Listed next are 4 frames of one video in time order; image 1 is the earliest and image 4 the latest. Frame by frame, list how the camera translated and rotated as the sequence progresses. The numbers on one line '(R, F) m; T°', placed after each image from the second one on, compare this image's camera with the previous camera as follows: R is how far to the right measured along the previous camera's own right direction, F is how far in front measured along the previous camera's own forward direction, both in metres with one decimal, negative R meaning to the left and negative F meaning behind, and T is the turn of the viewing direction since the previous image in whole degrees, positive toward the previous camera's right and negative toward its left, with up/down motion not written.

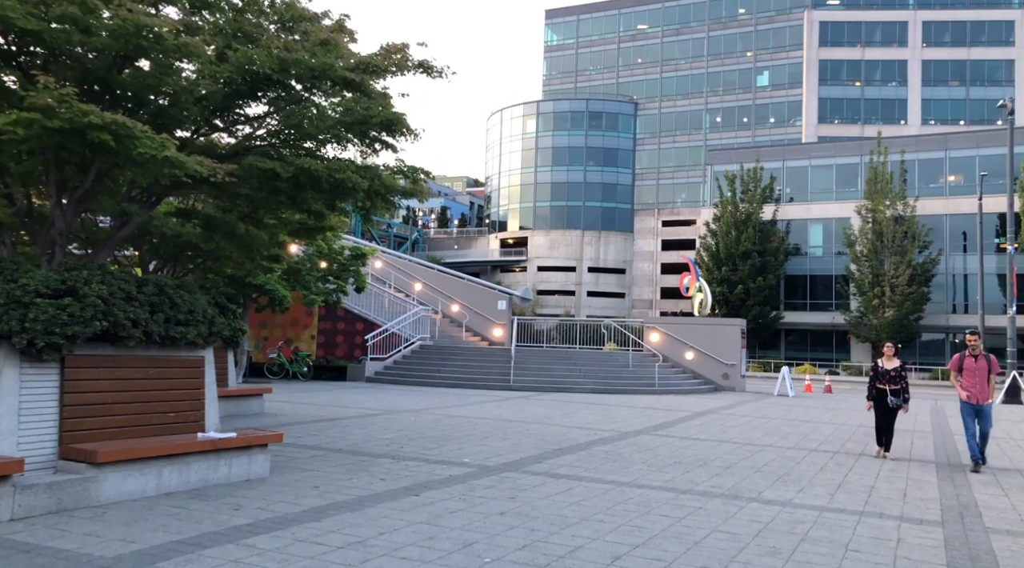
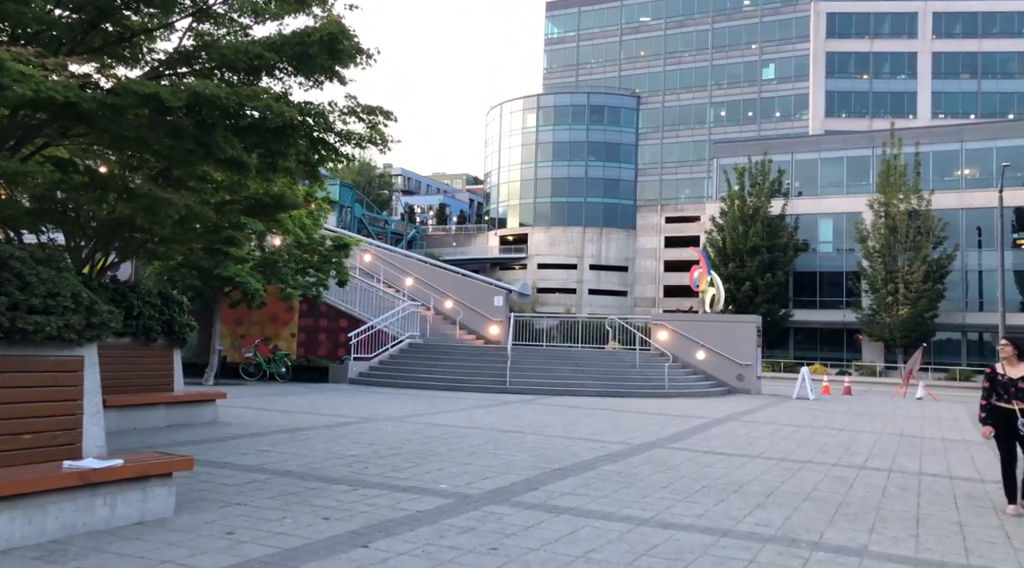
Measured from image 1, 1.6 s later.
(+0.1, +1.9) m; 0°
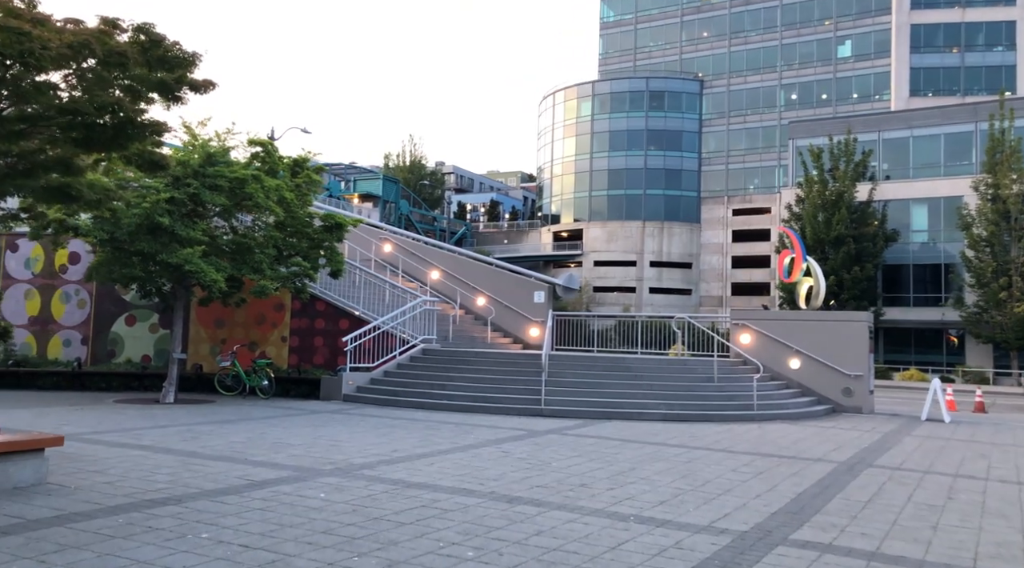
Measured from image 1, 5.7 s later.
(+0.4, +4.9) m; -4°
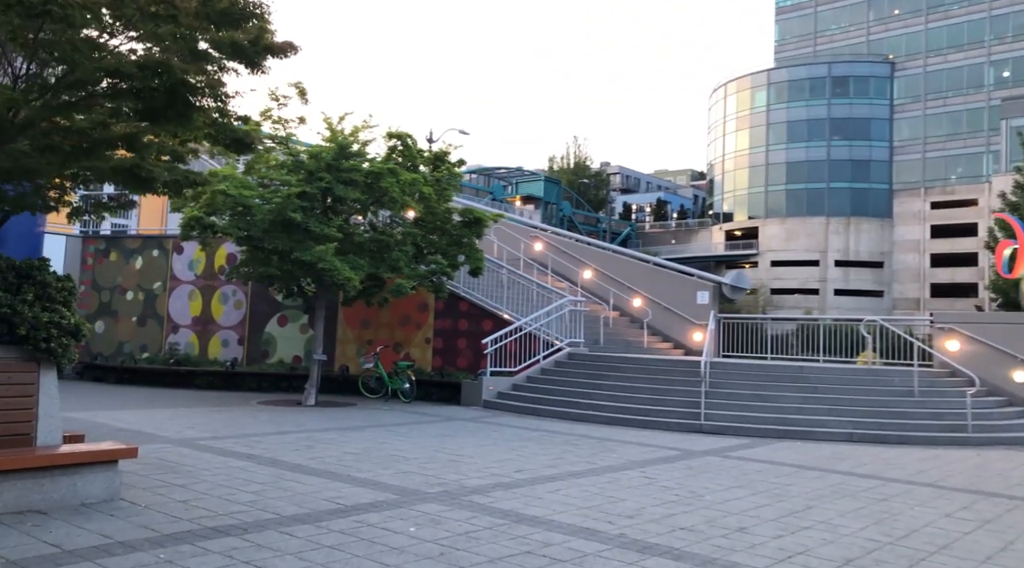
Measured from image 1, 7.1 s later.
(+0.3, +1.6) m; -12°
